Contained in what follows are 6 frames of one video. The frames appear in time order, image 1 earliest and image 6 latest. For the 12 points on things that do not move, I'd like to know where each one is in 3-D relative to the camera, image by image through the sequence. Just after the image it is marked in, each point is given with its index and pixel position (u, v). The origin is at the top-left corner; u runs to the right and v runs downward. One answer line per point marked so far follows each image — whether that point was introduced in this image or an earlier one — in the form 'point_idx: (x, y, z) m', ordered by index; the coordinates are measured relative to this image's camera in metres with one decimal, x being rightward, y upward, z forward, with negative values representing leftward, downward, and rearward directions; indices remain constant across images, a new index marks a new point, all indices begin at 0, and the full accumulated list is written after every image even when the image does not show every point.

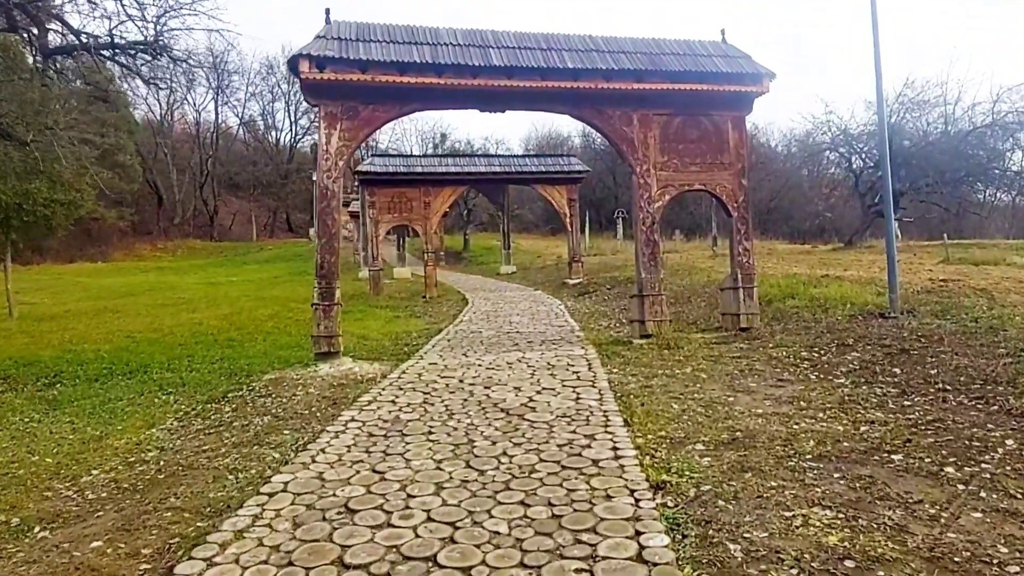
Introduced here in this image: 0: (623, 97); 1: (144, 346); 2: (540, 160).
0: (+1.2, +2.0, +7.6) m
1: (-5.7, -0.9, +11.3) m
2: (+0.7, +3.5, +19.8) m
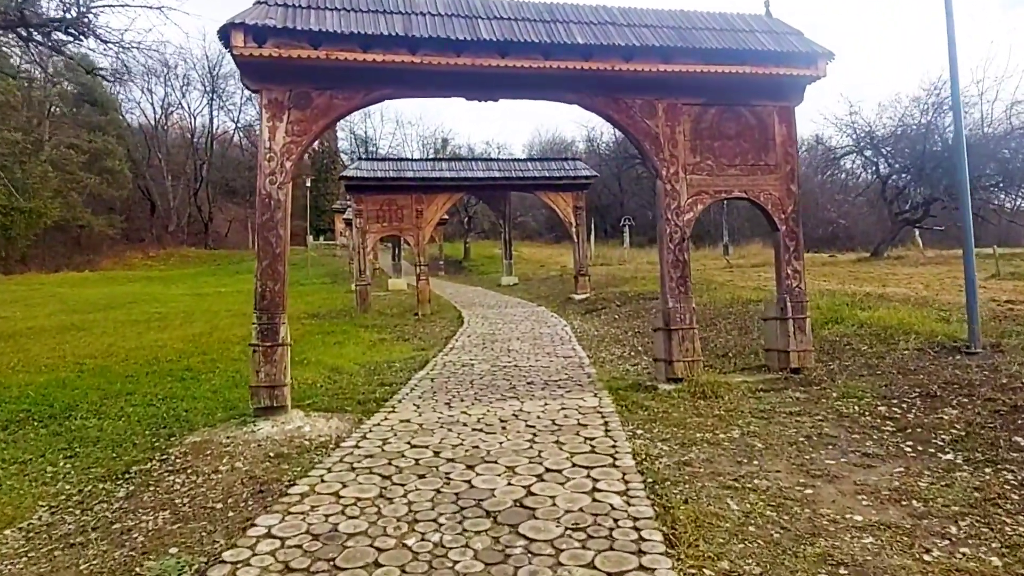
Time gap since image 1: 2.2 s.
0: (+1.1, +1.7, +6.1) m
1: (-5.7, -1.2, +9.8) m
2: (+0.7, +3.1, +18.3) m
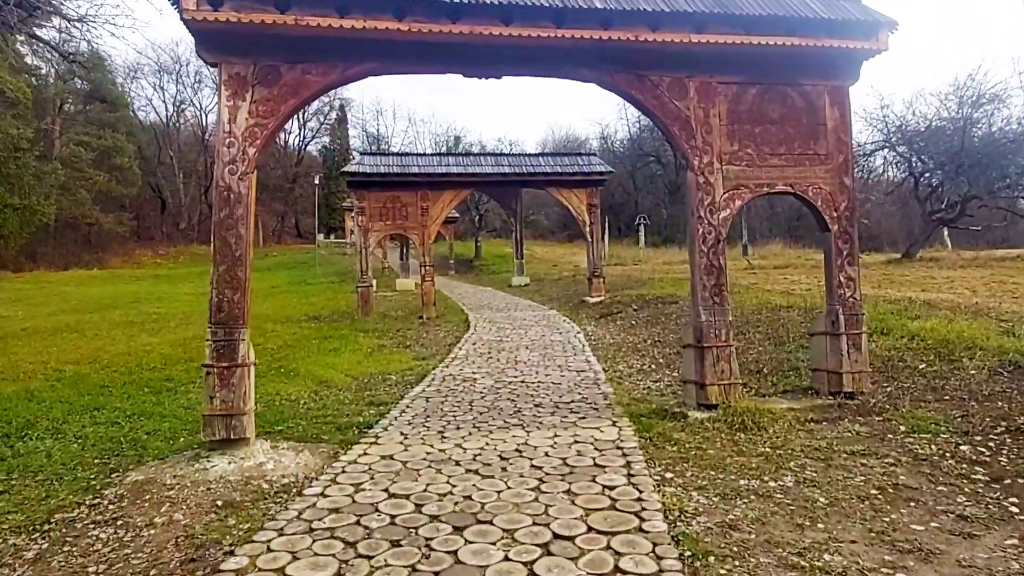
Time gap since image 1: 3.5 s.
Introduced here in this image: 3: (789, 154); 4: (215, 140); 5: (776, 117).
0: (+1.2, +1.7, +5.2) m
1: (-5.6, -1.2, +9.1) m
2: (+1.0, +3.1, +17.4) m
3: (+2.1, +1.0, +5.4) m
4: (-1.9, +0.9, +4.6) m
5: (+2.0, +1.3, +5.5) m
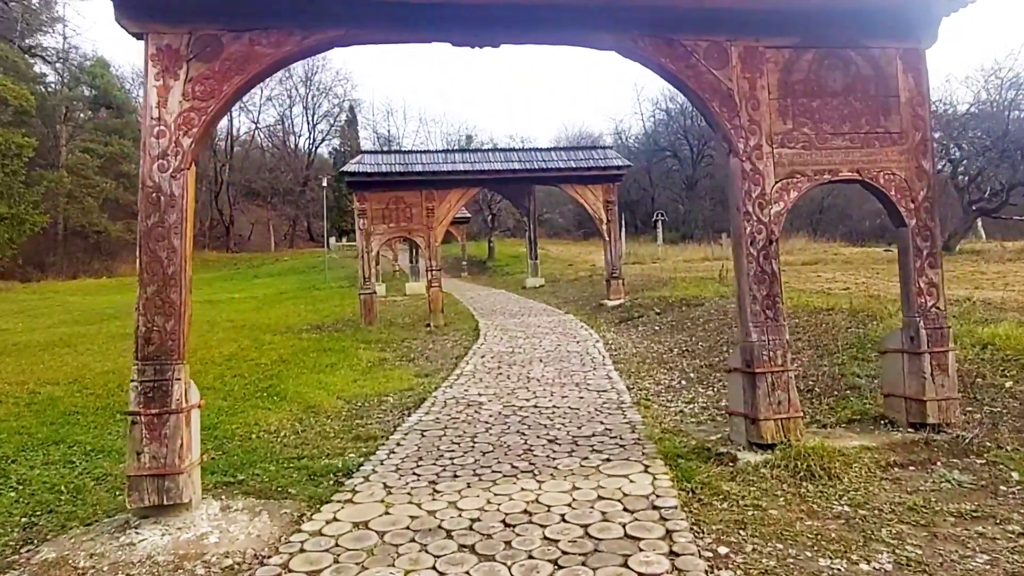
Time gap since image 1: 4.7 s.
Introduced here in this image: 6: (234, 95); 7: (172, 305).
0: (+1.2, +1.6, +4.2) m
1: (-5.5, -1.4, +8.2) m
2: (+1.3, +3.0, +16.4) m
3: (+2.1, +1.0, +4.4) m
4: (-1.9, +0.8, +3.7) m
5: (+2.0, +1.2, +4.4) m
6: (-1.5, +1.0, +3.8) m
7: (-1.7, -0.1, +3.6) m
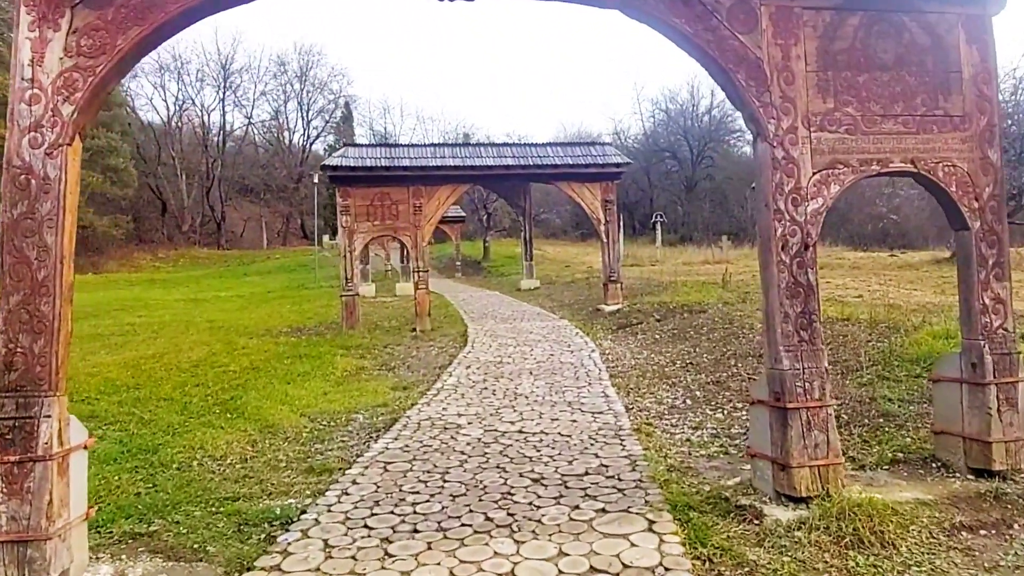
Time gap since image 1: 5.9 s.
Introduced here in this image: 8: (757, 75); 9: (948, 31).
0: (+1.1, +1.5, +3.4) m
1: (-5.6, -1.4, +7.4) m
2: (+1.1, +2.9, +15.6) m
3: (+2.0, +0.9, +3.6) m
4: (-2.0, +0.8, +2.9) m
5: (+1.9, +1.1, +3.6) m
6: (-1.6, +1.0, +3.0) m
7: (-1.8, -0.1, +2.8) m
8: (+1.2, +1.0, +3.5) m
9: (+2.2, +1.3, +3.7) m
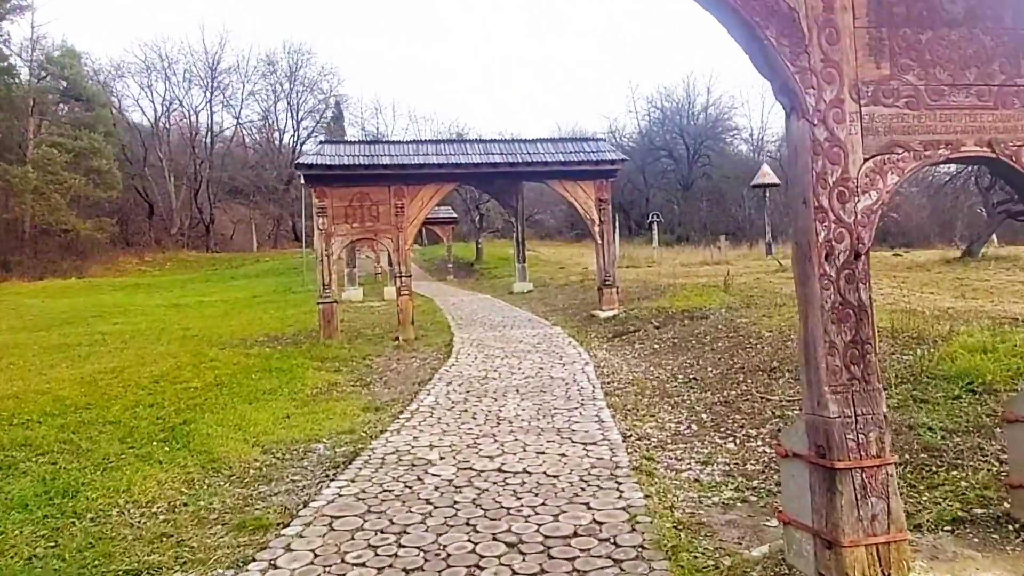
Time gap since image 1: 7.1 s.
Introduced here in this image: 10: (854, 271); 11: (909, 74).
0: (+0.9, +1.4, +2.6) m
1: (-5.8, -1.6, +6.5) m
2: (+0.9, +2.9, +14.8) m
3: (+1.8, +0.8, +2.8) m
4: (-2.1, +0.7, +2.0) m
5: (+1.7, +1.1, +2.8) m
6: (-1.7, +0.9, +2.2) m
7: (-1.9, -0.2, +2.0) m
8: (+1.0, +1.0, +2.7) m
9: (+2.1, +1.2, +2.9) m
10: (+1.3, +0.1, +2.7) m
11: (+1.5, +0.8, +2.8) m
